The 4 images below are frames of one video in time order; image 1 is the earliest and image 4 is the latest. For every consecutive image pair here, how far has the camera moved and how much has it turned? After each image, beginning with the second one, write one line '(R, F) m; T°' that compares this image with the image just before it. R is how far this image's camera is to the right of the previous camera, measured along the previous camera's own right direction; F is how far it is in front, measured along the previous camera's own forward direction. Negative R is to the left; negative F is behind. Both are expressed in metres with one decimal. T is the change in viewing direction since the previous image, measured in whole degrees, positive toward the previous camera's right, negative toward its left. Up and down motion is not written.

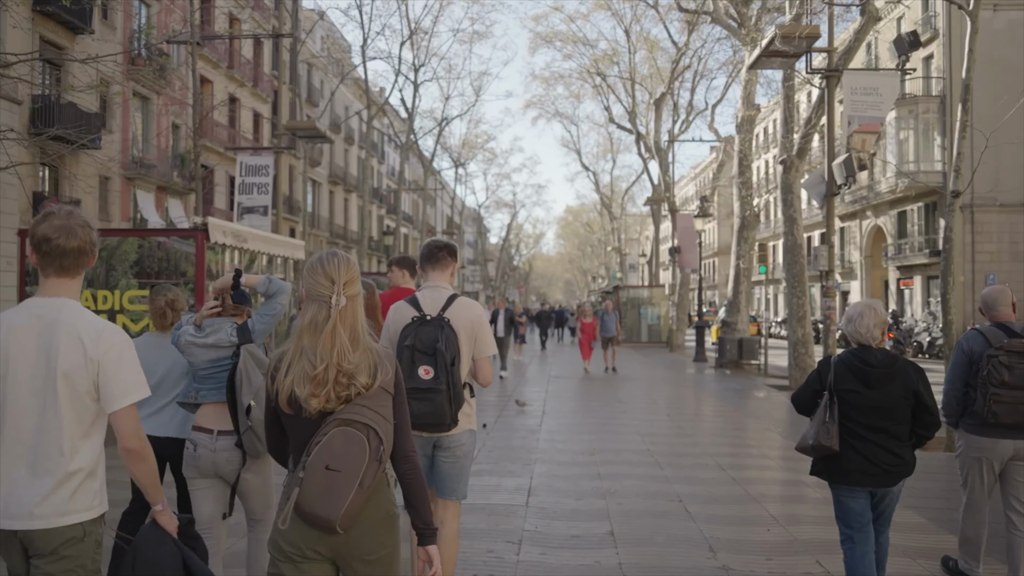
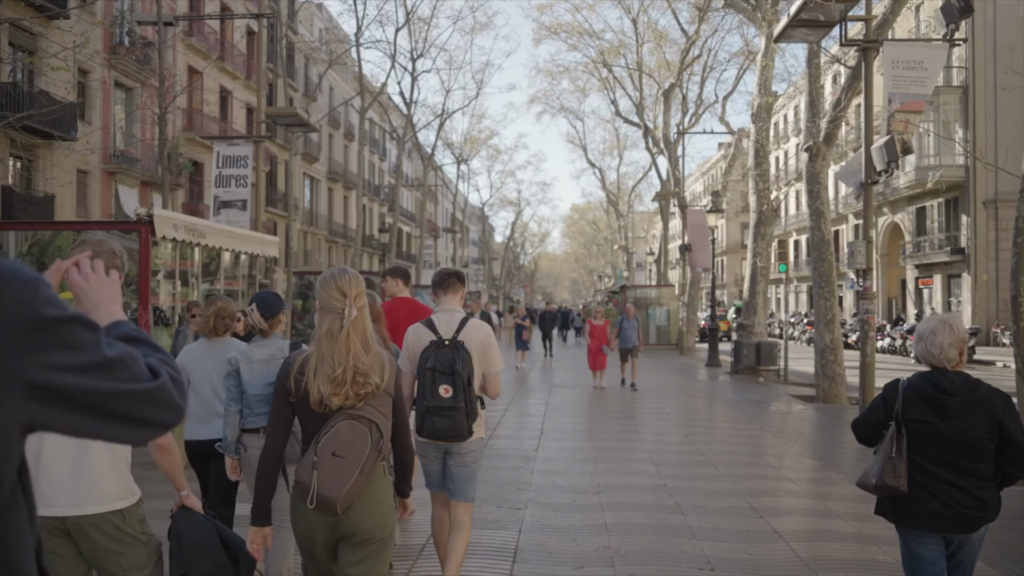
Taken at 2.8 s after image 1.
(+0.1, +1.4) m; 0°
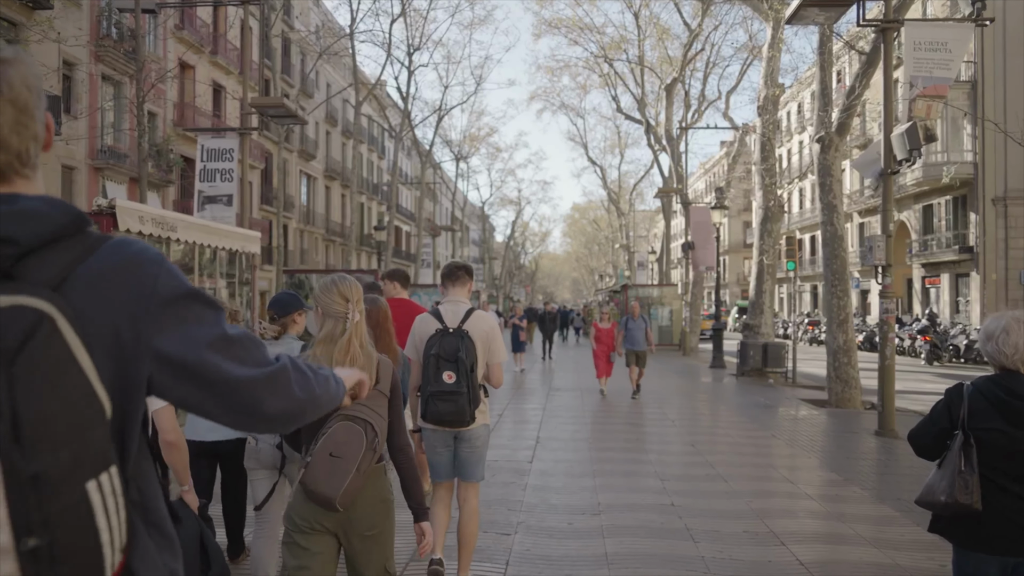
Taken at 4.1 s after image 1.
(+0.1, +0.7) m; 0°
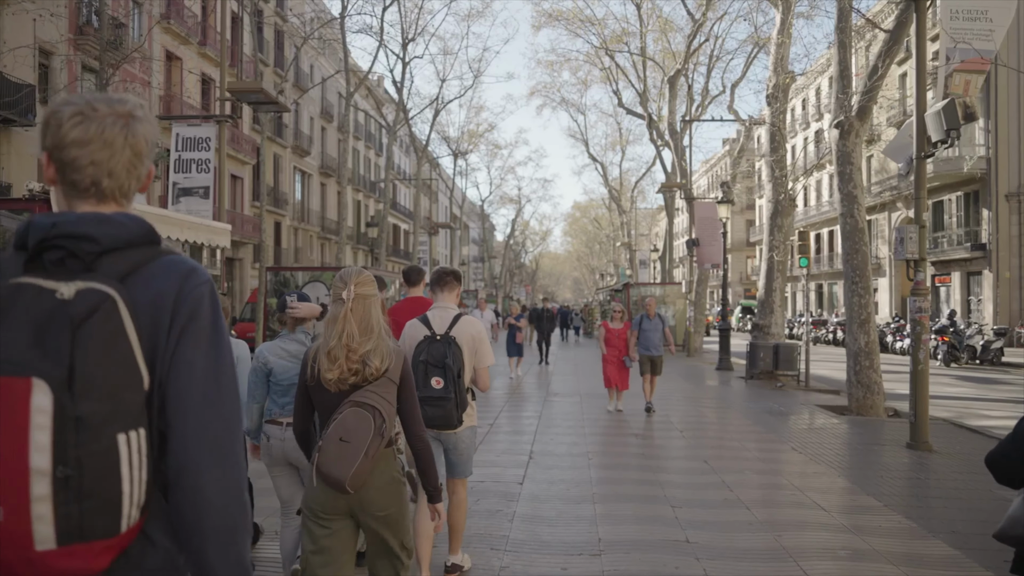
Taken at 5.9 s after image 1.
(+0.1, +1.0) m; 0°
